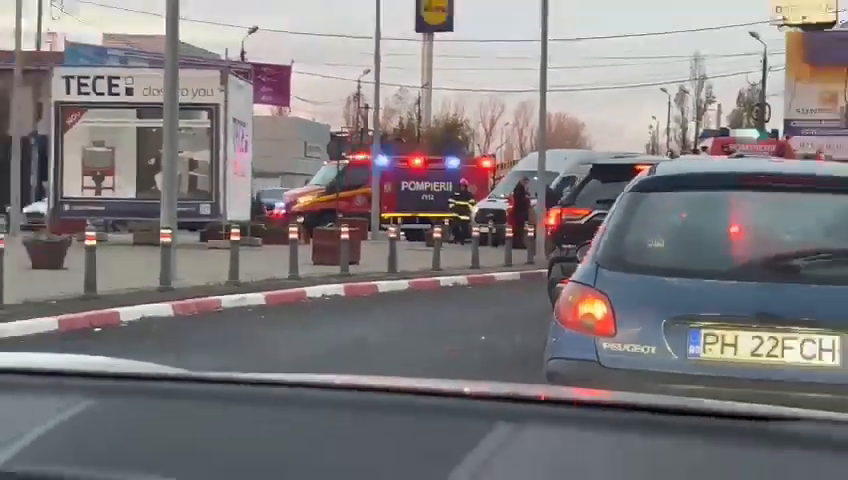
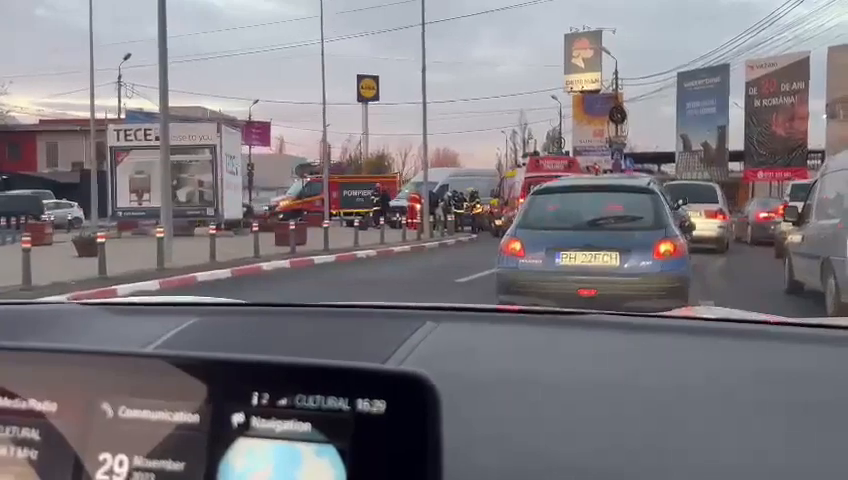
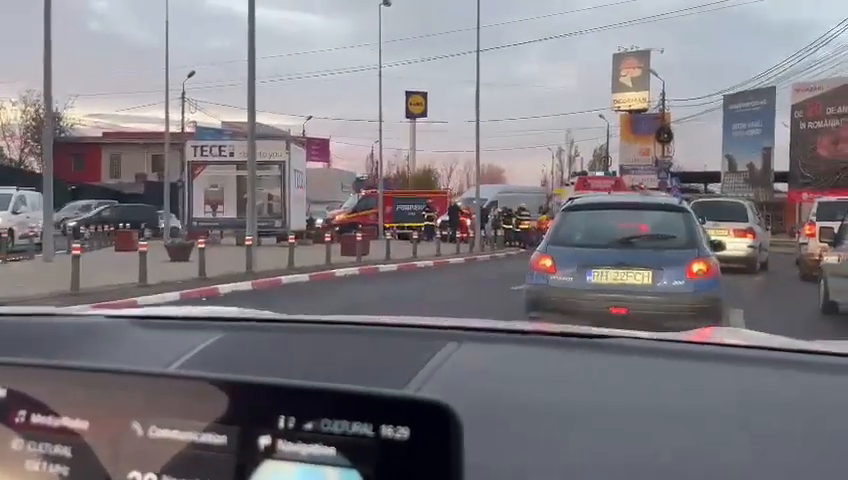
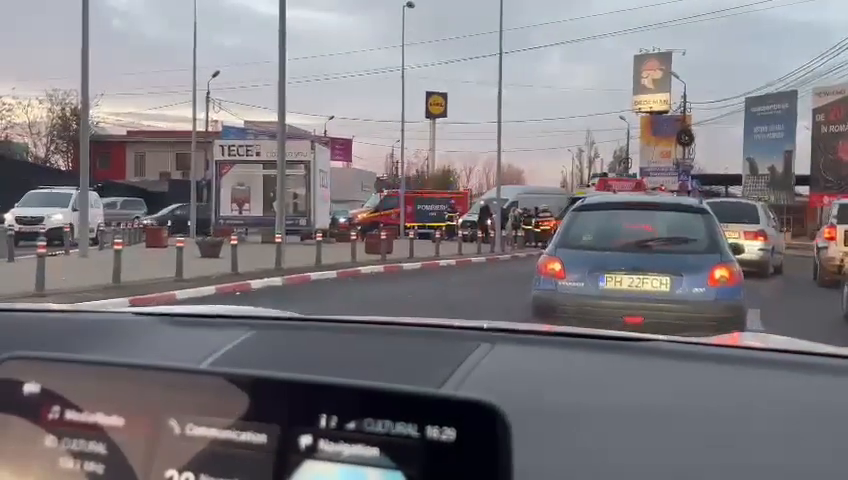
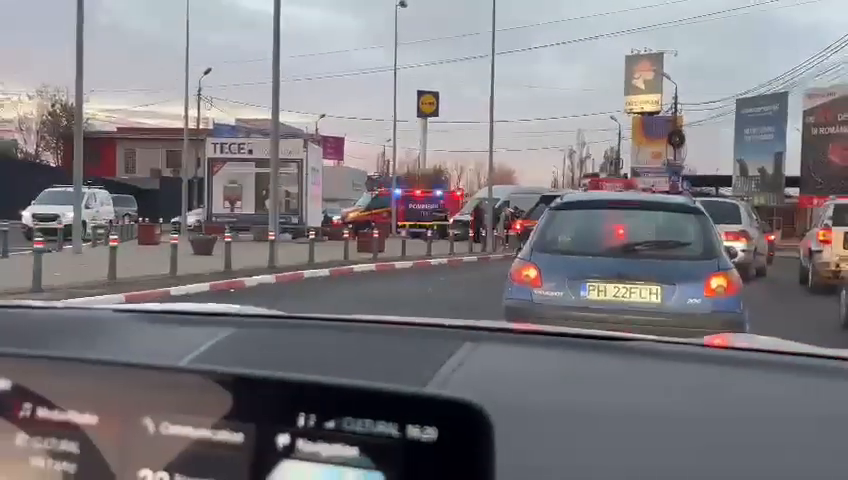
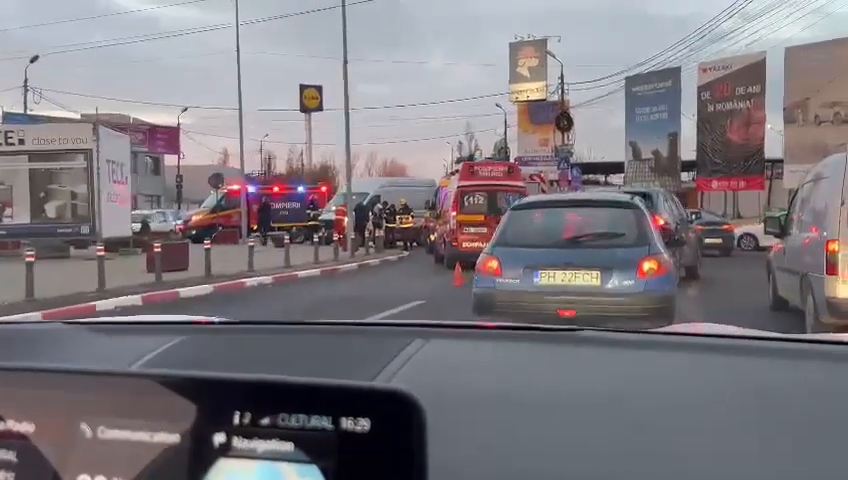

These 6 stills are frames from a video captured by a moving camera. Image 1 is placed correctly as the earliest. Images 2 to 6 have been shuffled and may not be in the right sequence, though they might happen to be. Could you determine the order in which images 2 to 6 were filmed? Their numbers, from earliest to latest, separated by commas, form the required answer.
5, 4, 3, 2, 6
